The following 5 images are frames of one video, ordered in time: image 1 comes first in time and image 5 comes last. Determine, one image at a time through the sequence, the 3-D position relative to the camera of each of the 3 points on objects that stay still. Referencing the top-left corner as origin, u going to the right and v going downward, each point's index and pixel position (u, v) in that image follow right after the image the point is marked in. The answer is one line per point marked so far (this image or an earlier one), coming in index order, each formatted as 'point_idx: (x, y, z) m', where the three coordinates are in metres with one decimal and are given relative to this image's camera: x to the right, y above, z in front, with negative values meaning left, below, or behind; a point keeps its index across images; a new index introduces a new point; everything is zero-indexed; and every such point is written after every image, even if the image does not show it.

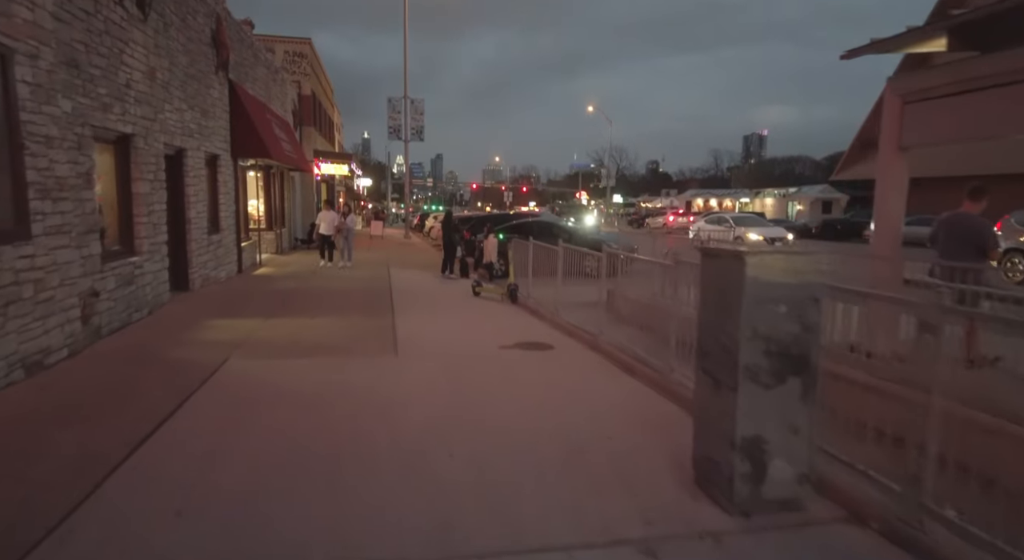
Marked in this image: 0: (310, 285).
0: (-4.5, -0.2, +13.4) m
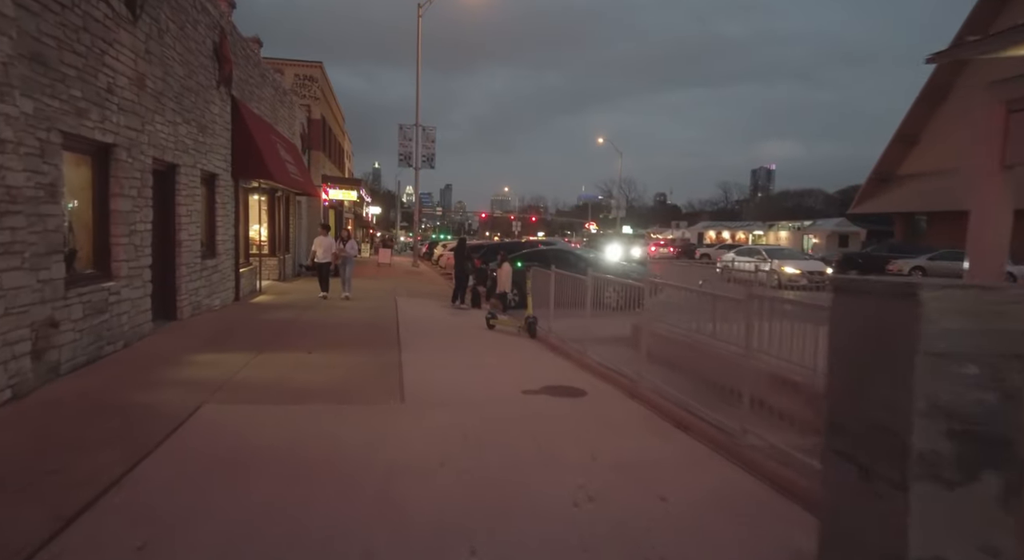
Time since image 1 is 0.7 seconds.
0: (-4.1, -0.8, +12.4) m
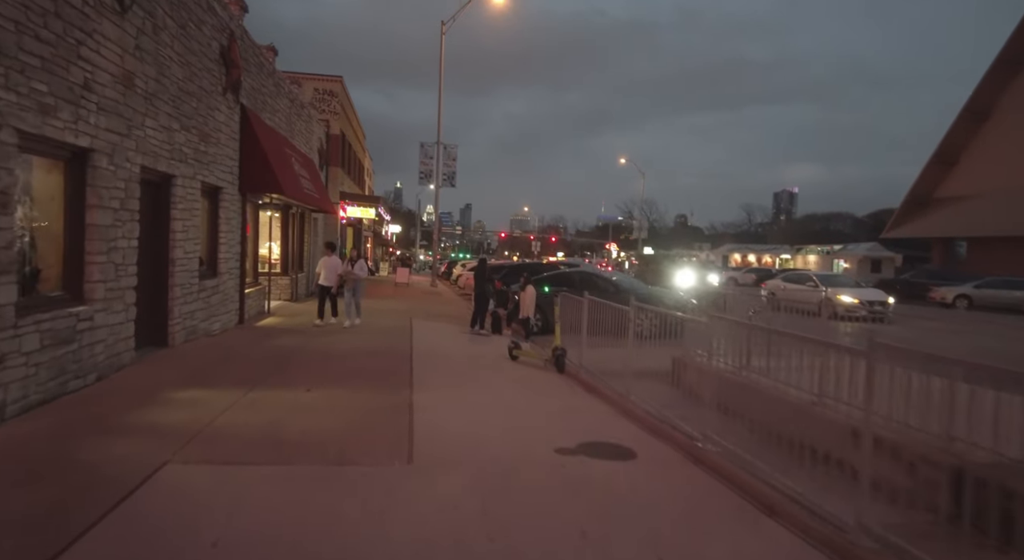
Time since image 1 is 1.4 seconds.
0: (-3.7, -1.2, +11.3) m
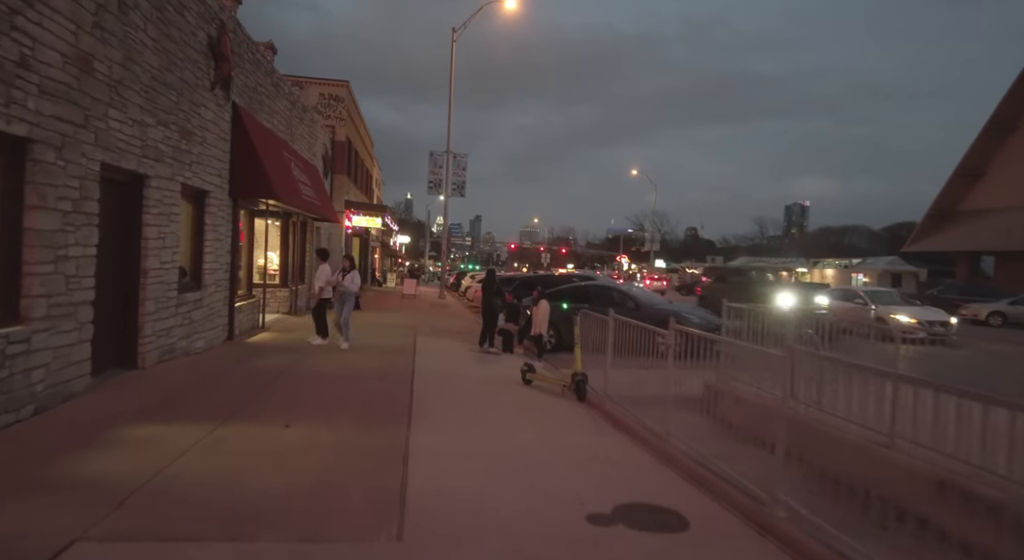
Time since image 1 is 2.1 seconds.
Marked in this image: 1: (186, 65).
0: (-3.4, -1.4, +10.3) m
1: (-4.8, +3.2, +9.1) m
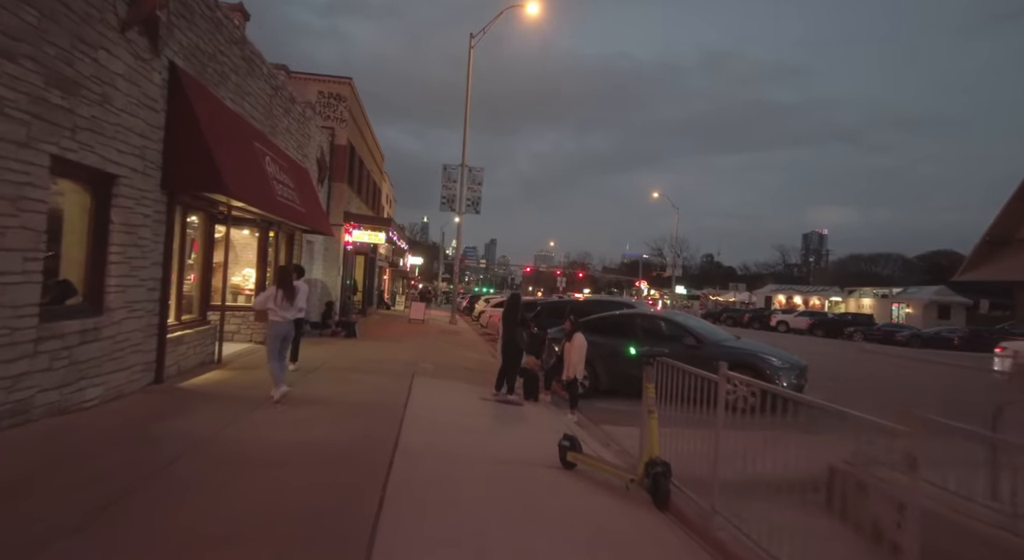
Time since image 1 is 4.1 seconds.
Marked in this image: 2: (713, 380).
0: (-3.1, -1.7, +7.0) m
1: (-4.4, +3.0, +6.1) m
2: (+1.9, -0.9, +5.9) m
